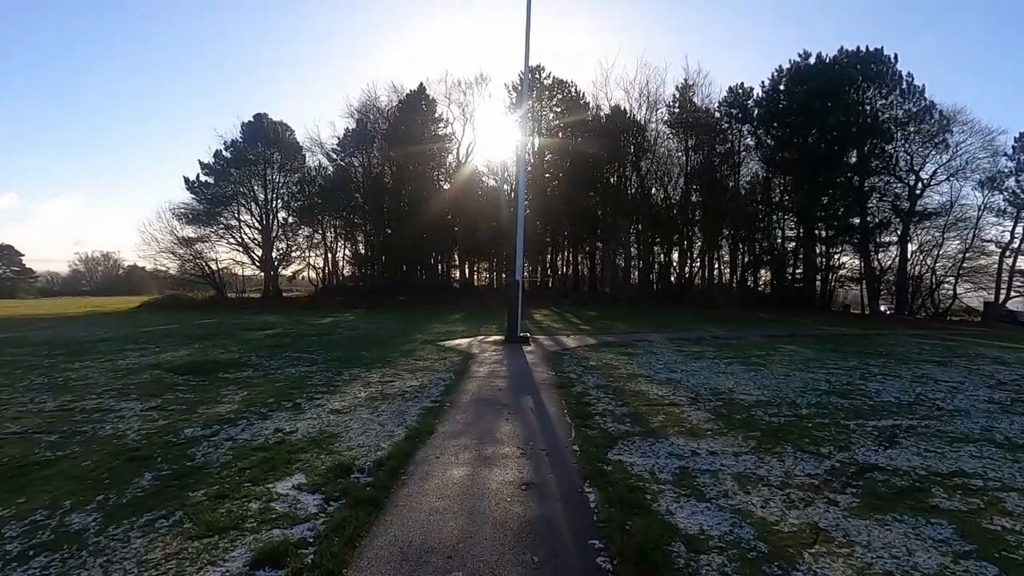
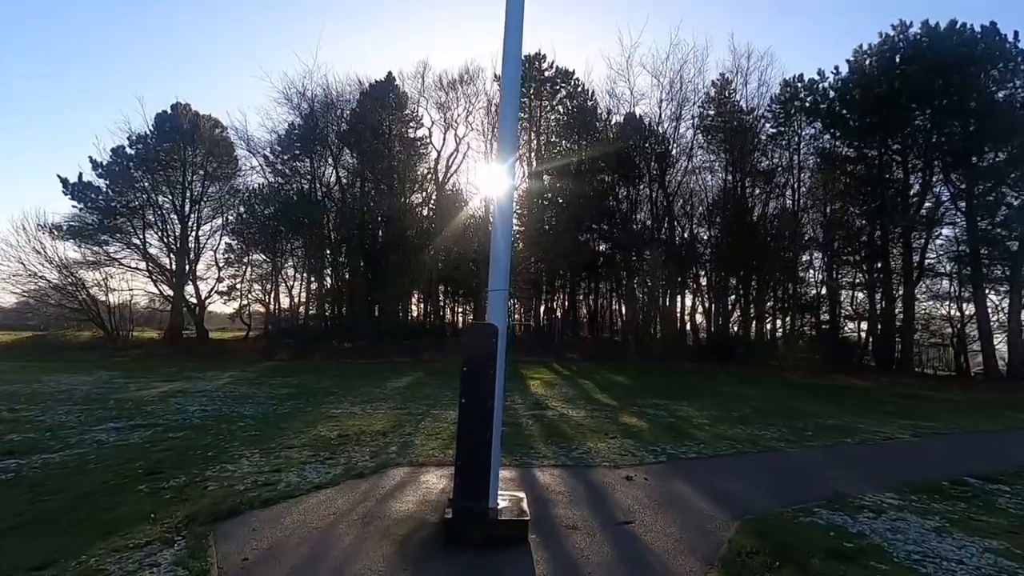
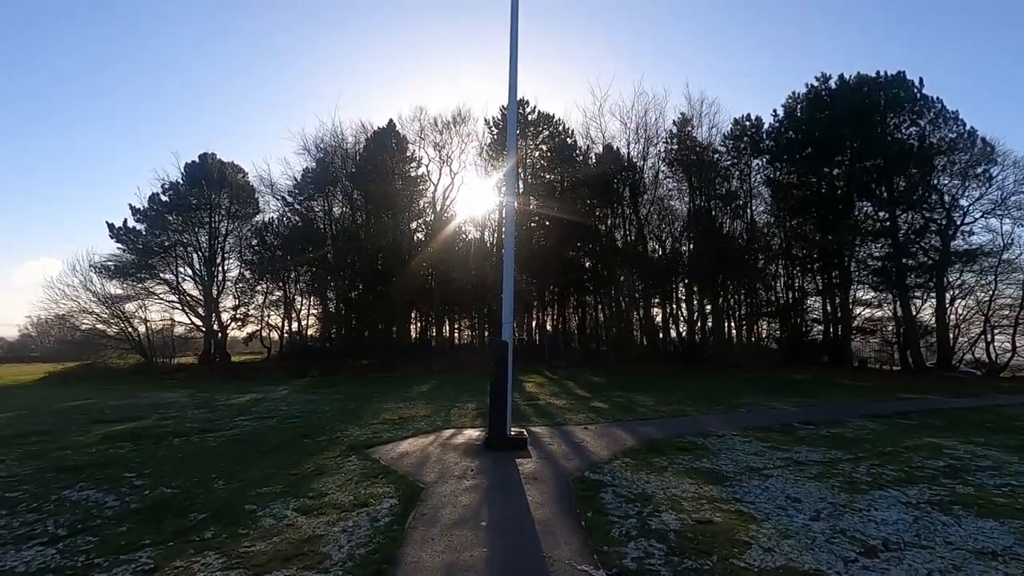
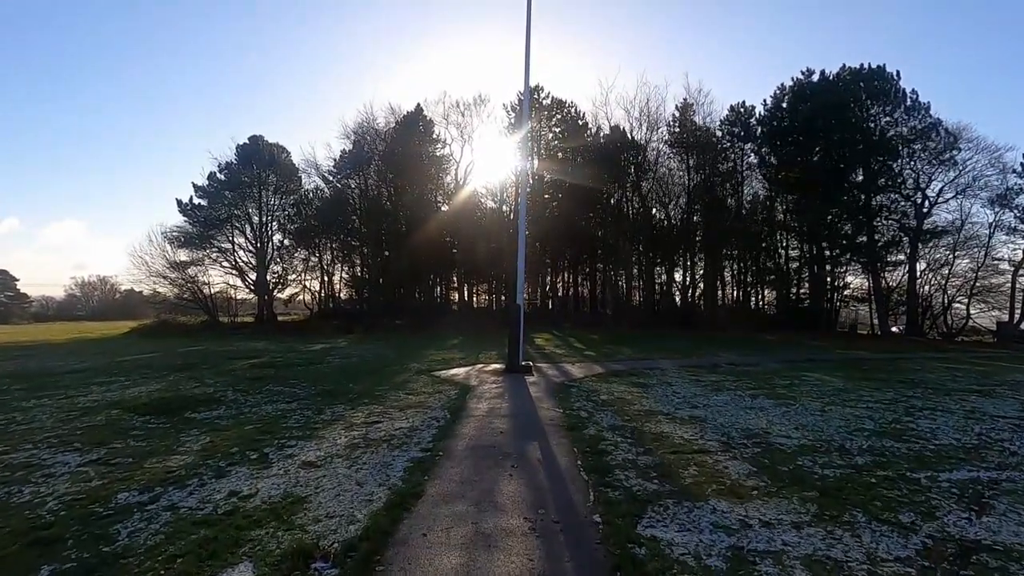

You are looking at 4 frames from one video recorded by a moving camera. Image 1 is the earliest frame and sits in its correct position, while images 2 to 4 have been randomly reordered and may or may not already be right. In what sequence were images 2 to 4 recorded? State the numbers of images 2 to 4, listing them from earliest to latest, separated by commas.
4, 3, 2
